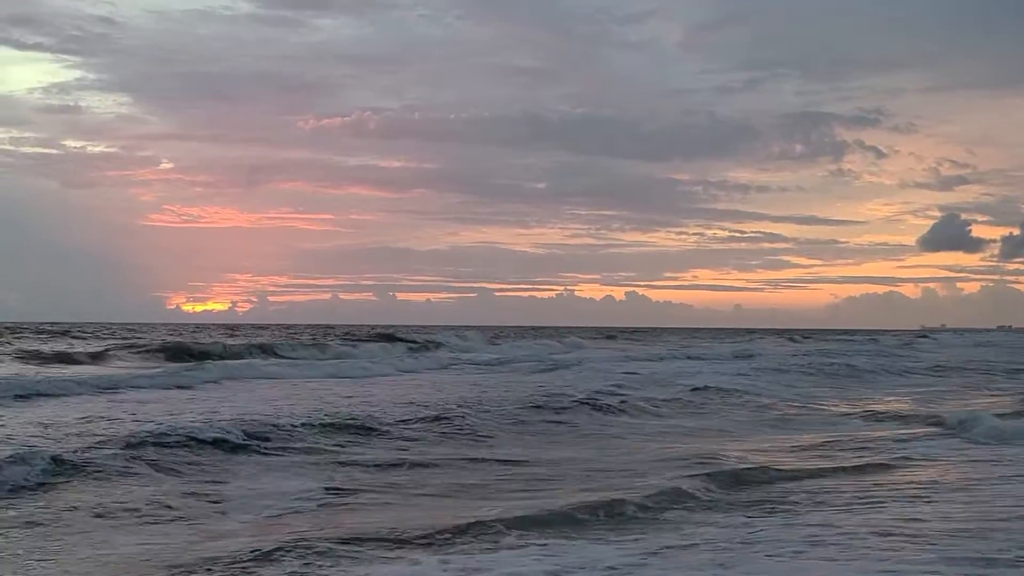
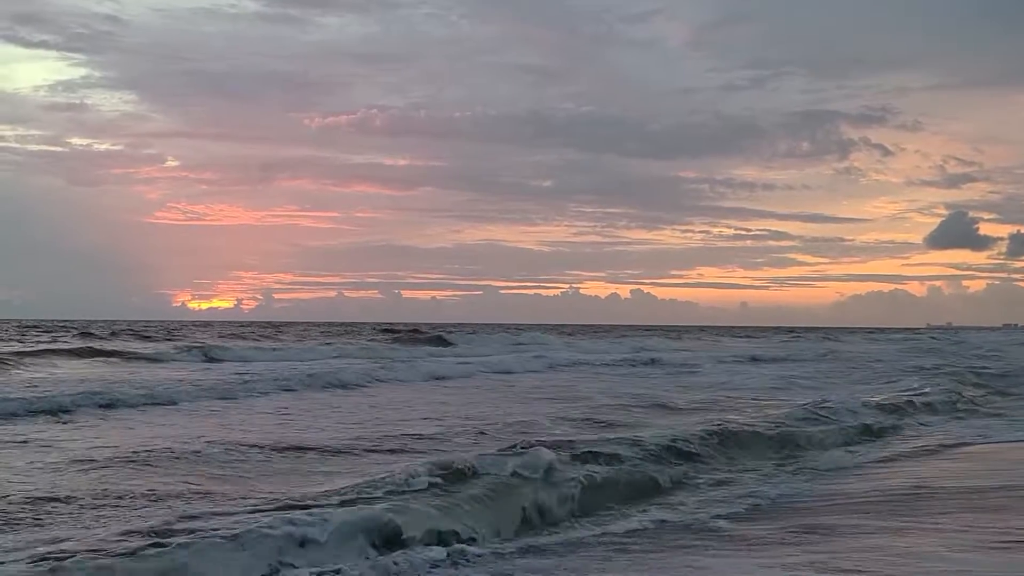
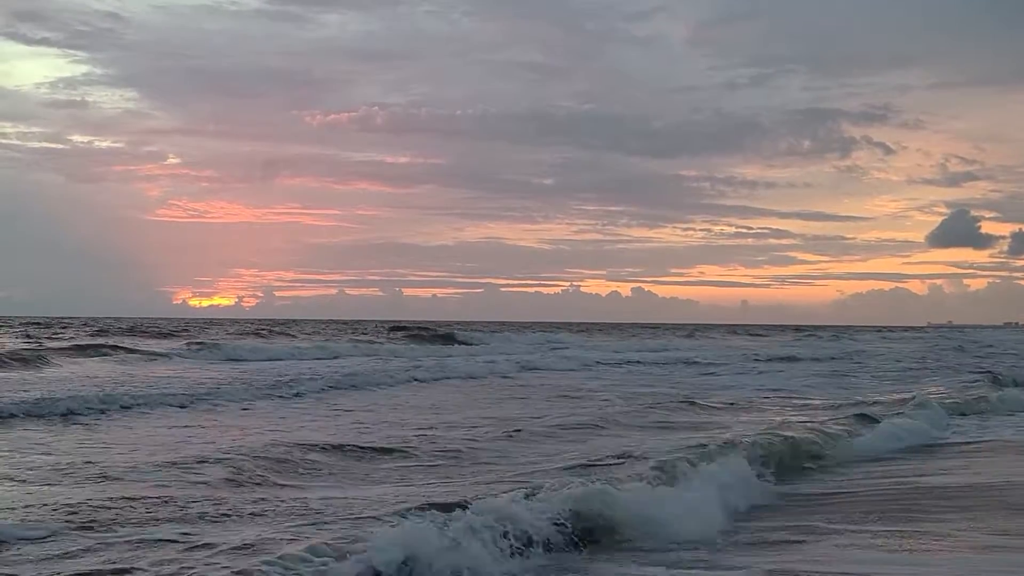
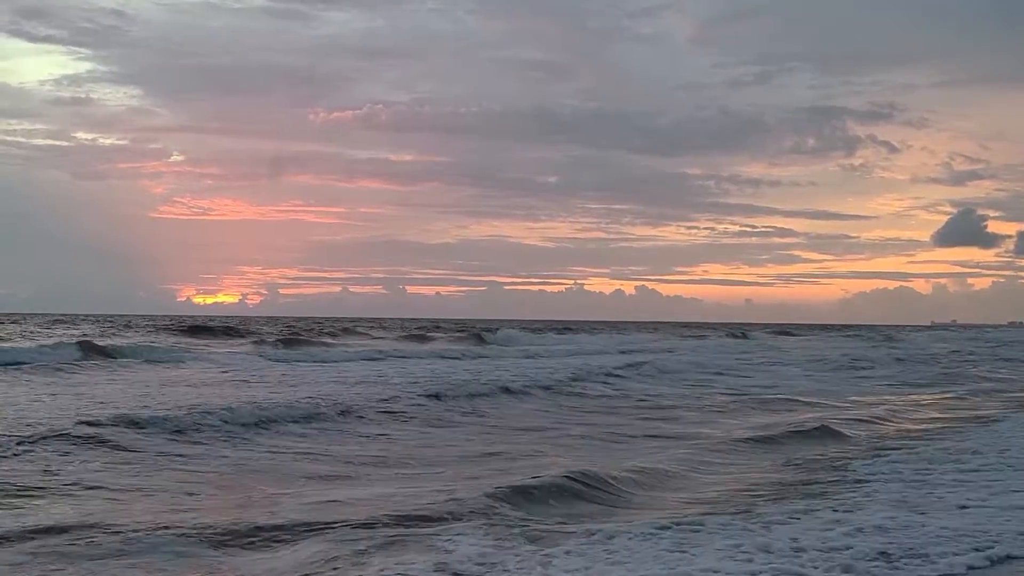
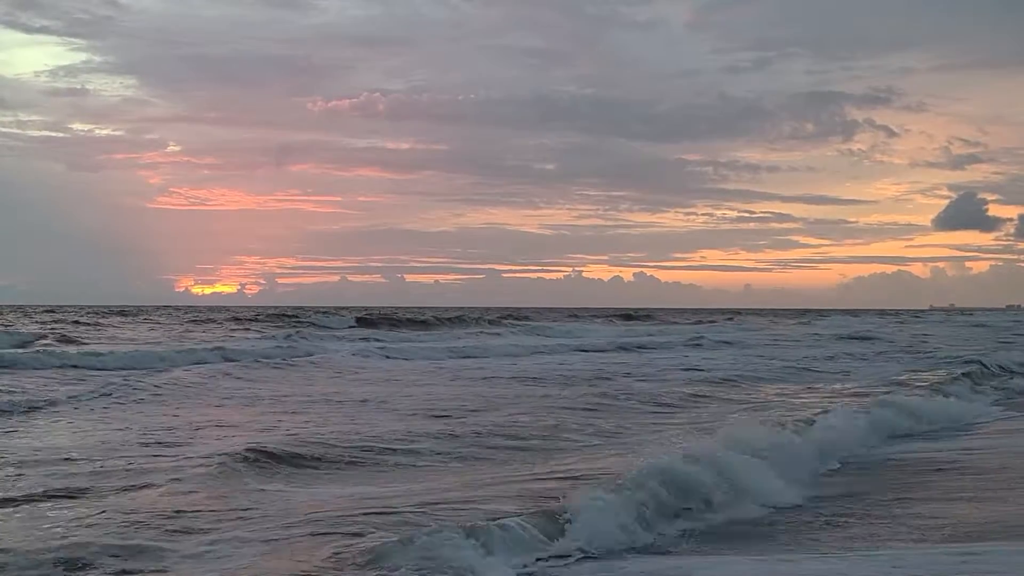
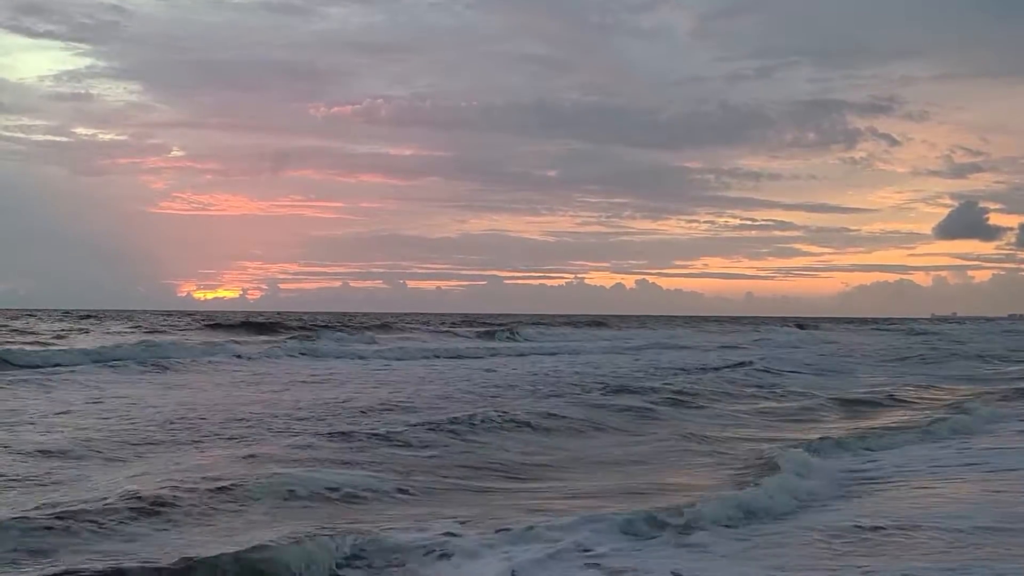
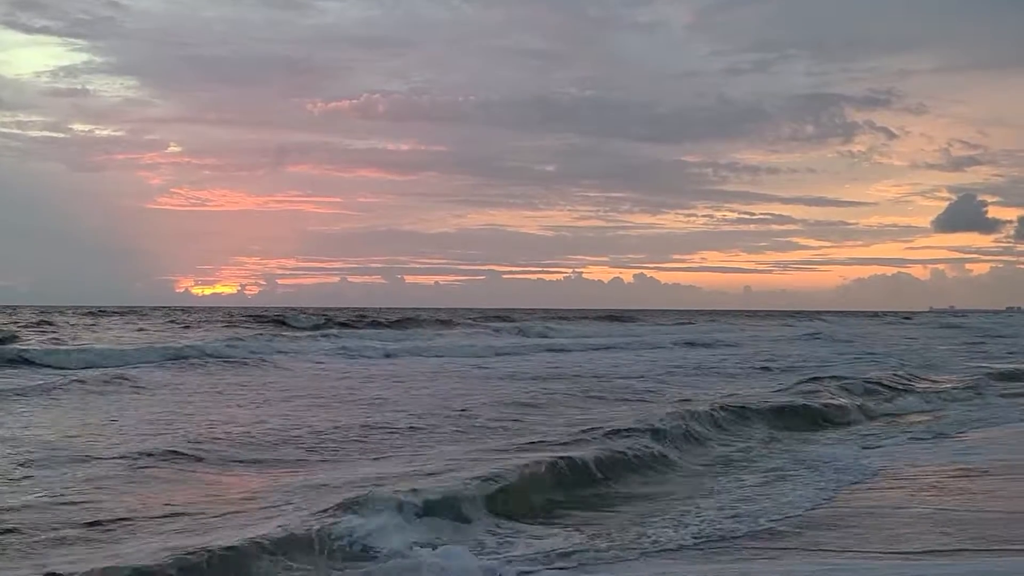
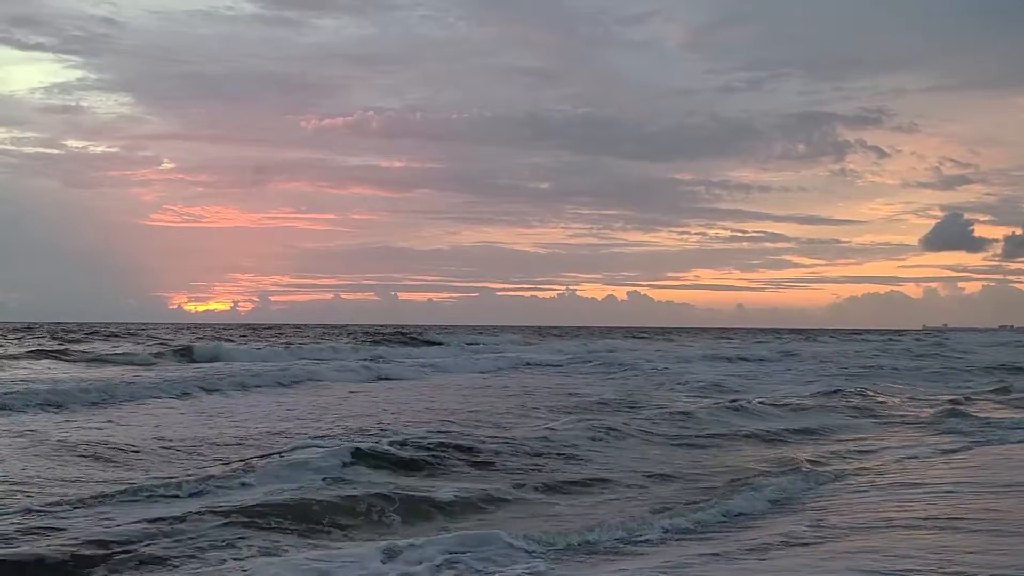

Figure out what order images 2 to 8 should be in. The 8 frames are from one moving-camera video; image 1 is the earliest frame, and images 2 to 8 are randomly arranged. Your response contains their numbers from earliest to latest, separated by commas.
8, 2, 3, 4, 6, 7, 5
